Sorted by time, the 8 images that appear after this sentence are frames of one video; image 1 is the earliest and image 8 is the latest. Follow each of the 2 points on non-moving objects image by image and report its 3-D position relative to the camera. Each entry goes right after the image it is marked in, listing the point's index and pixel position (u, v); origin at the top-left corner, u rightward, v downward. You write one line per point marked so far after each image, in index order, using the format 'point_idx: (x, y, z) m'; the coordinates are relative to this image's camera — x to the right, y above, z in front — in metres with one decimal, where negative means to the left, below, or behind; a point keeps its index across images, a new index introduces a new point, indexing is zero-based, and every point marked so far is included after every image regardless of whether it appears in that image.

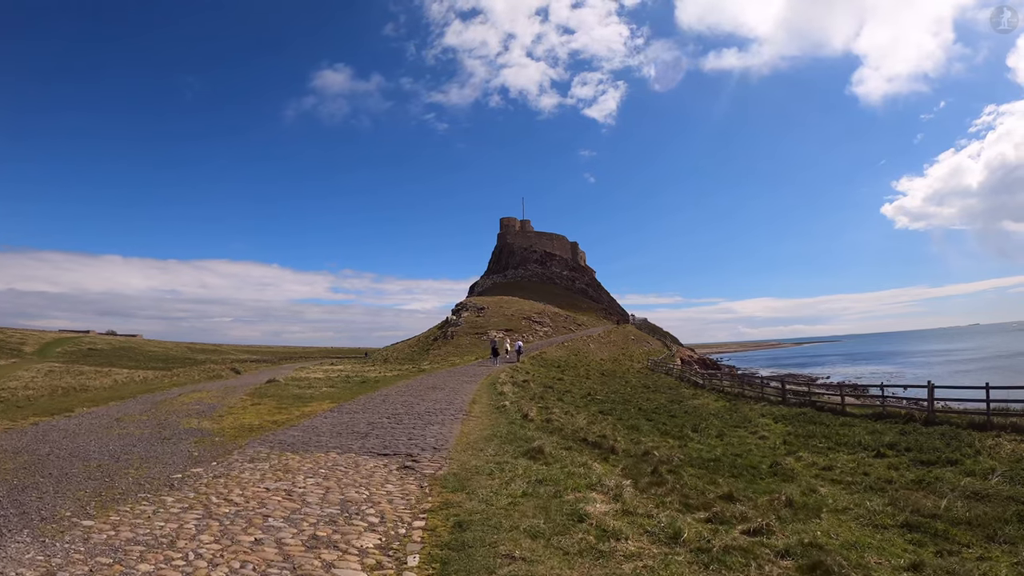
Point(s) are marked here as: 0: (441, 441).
0: (-1.9, -4.1, +13.9) m
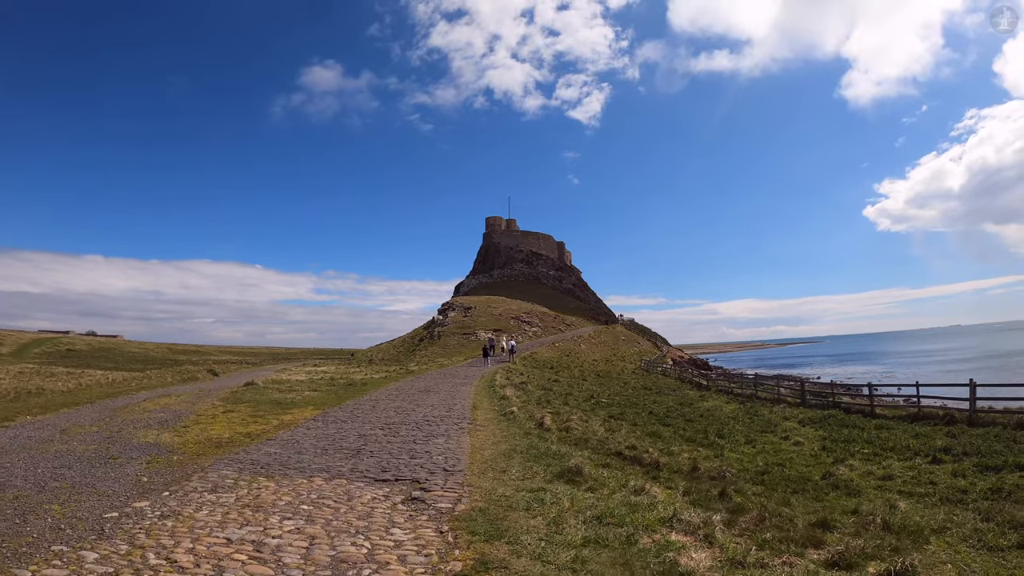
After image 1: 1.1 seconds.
0: (-1.3, -3.8, +11.4) m
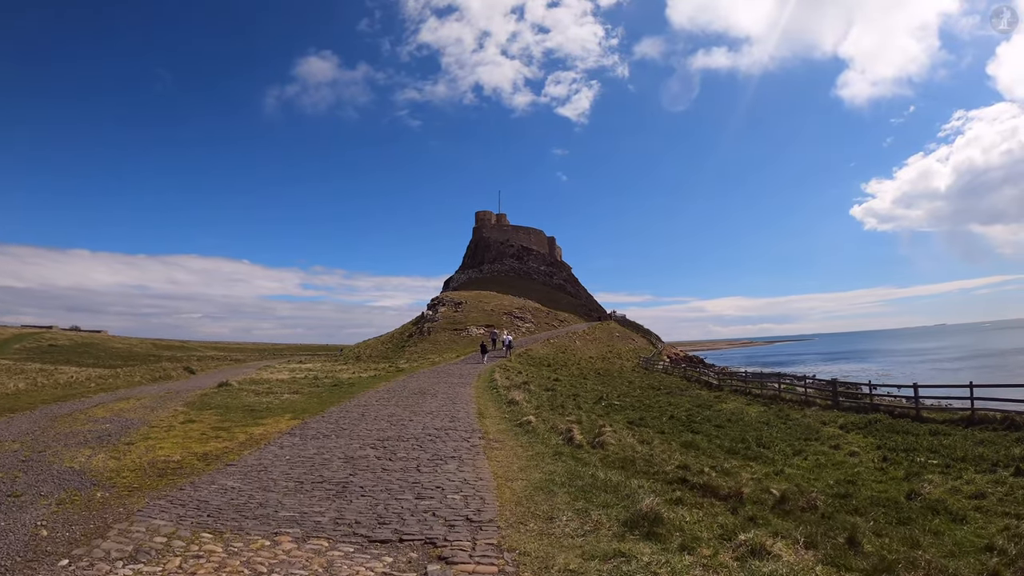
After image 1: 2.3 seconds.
0: (-0.6, -3.4, +8.3) m
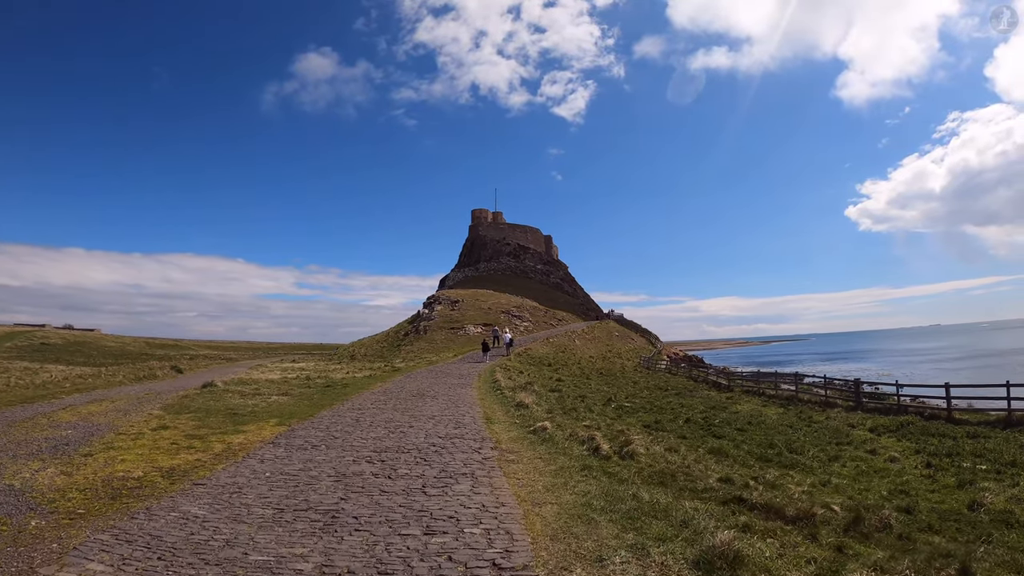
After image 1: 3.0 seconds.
0: (-0.2, -3.2, +6.6) m
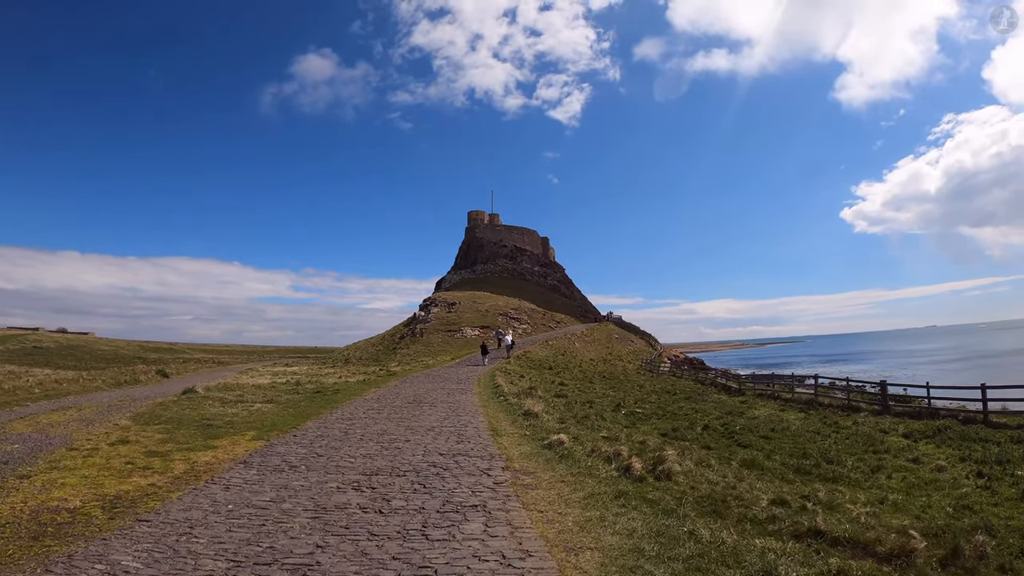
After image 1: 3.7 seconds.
0: (+0.2, -3.0, +4.7) m
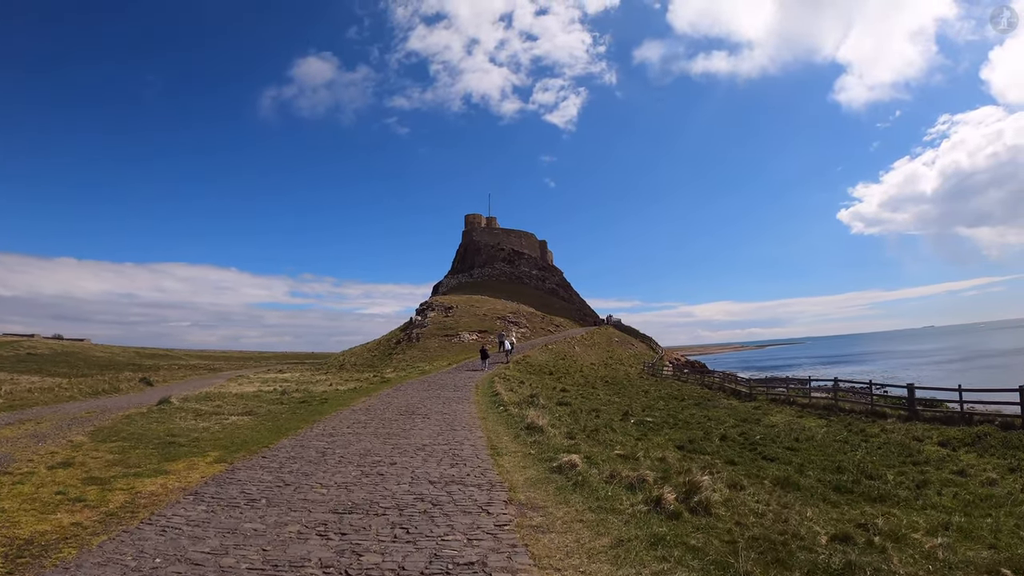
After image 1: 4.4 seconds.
0: (+0.3, -2.8, +2.9) m
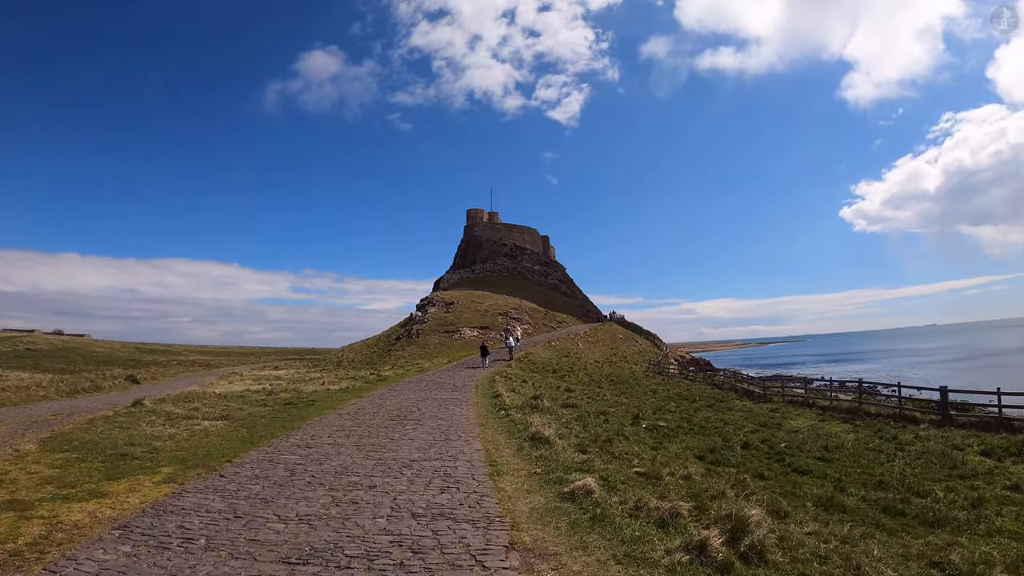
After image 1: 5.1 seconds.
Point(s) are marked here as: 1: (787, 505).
0: (+0.3, -2.7, +1.1) m
1: (+5.9, -4.6, +11.1) m
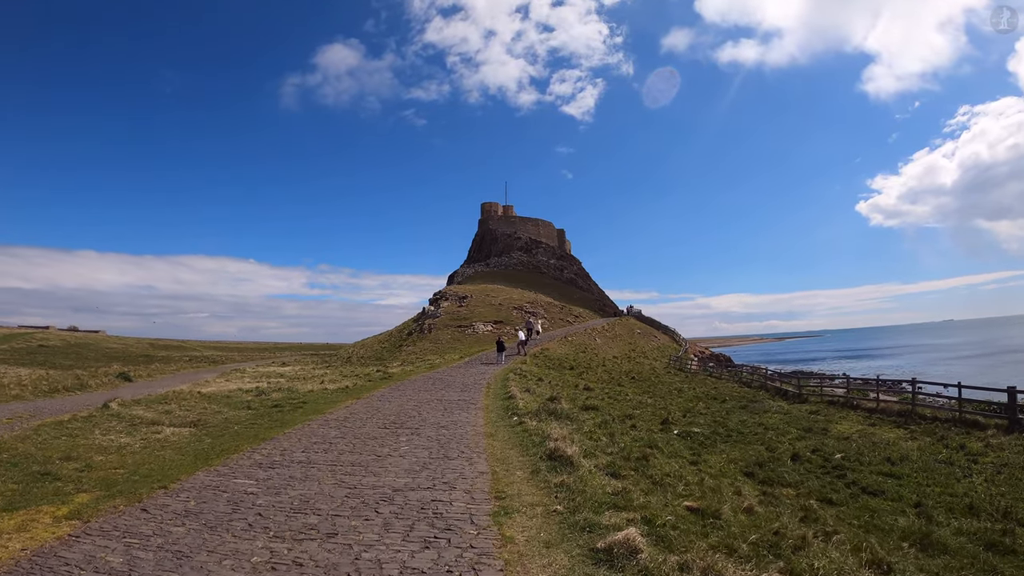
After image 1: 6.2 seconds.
0: (+0.2, -2.4, -1.4) m
1: (+6.1, -4.2, +8.4) m
